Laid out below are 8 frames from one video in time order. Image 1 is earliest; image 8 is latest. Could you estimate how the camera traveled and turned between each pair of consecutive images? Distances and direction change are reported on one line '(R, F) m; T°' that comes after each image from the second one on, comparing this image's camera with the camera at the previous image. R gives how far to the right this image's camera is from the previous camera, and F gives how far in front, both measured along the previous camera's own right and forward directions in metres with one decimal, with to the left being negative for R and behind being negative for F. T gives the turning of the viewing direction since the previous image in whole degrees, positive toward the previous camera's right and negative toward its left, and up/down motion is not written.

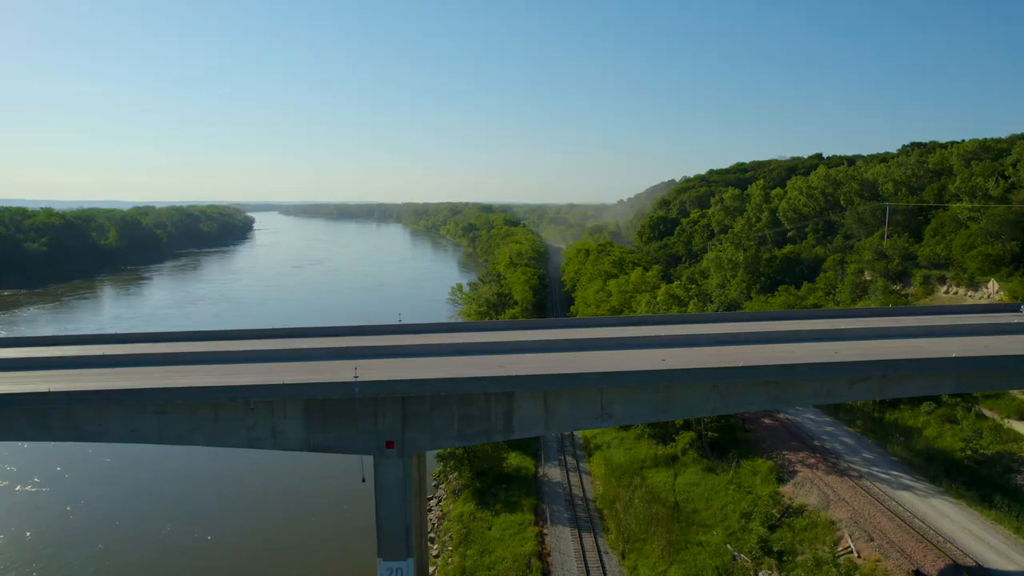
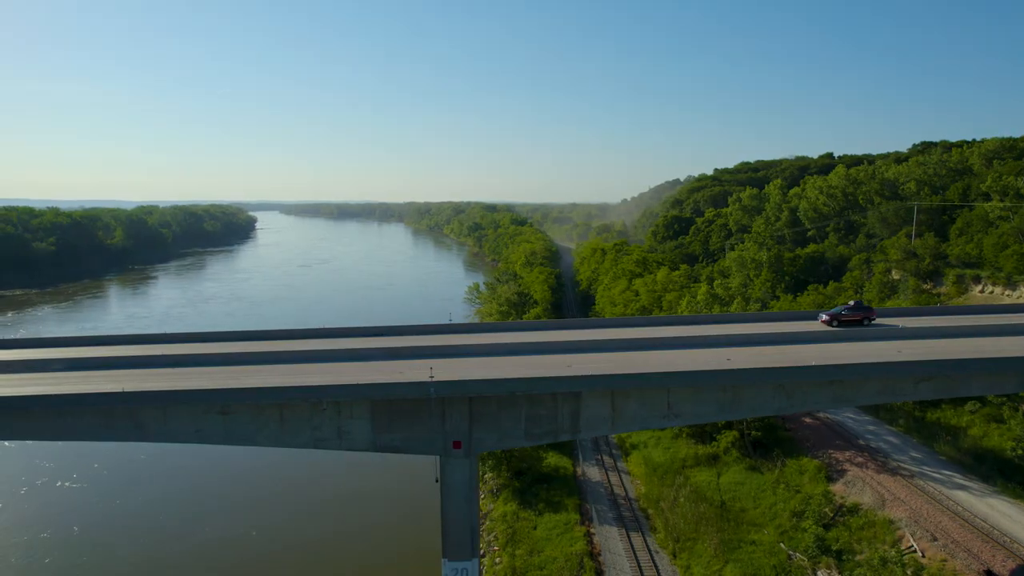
(-1.4, 0.0) m; 0°
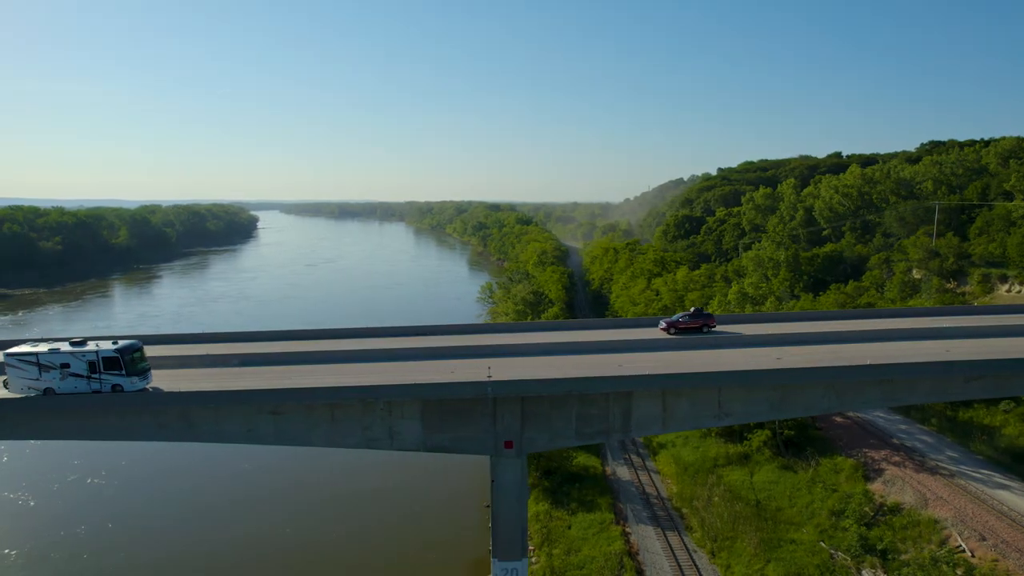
(-1.1, 0.0) m; 0°
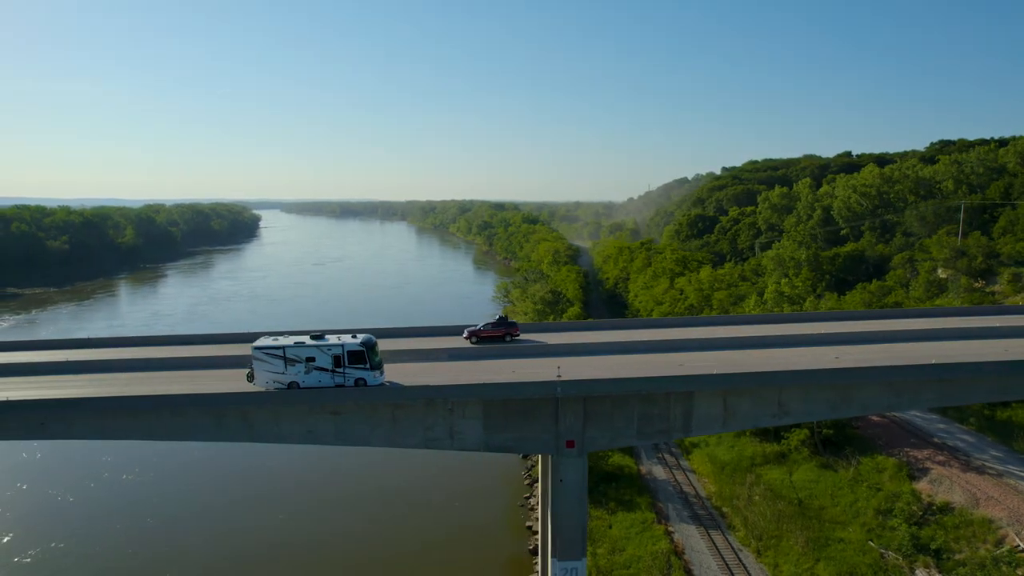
(-1.3, 0.0) m; 0°
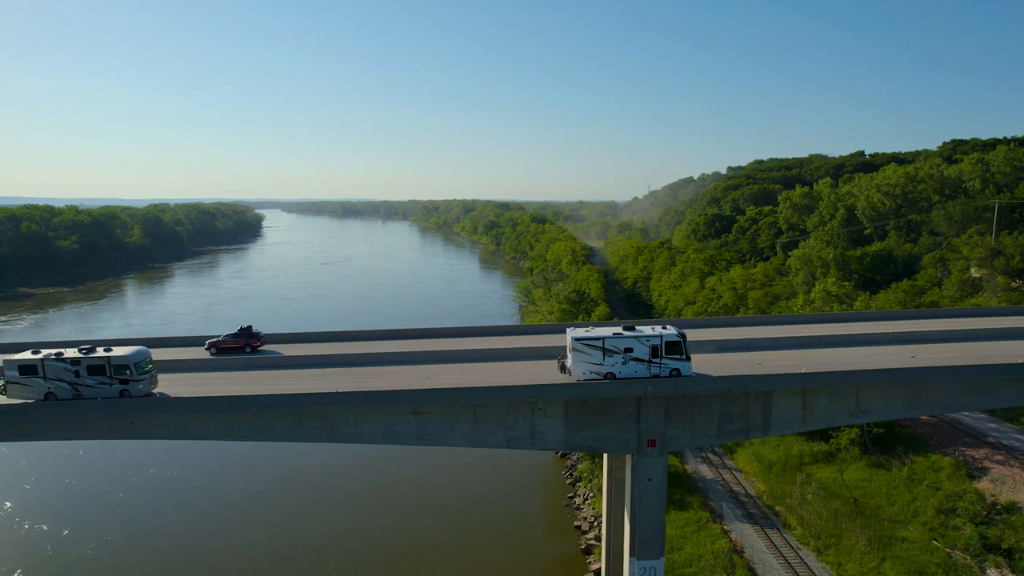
(-1.7, 0.0) m; 0°
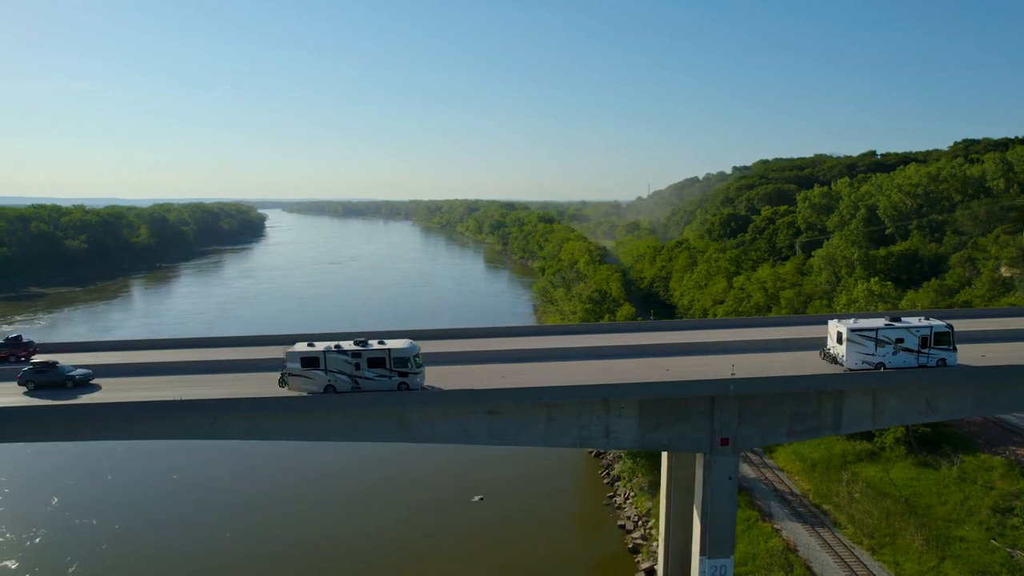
(-1.5, 0.0) m; 0°
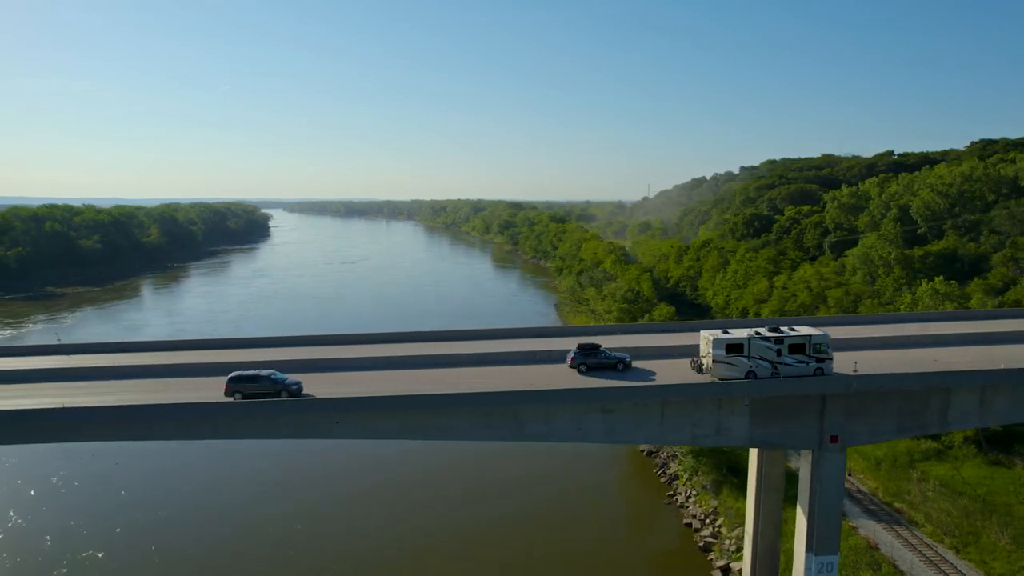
(-2.4, 0.0) m; 0°
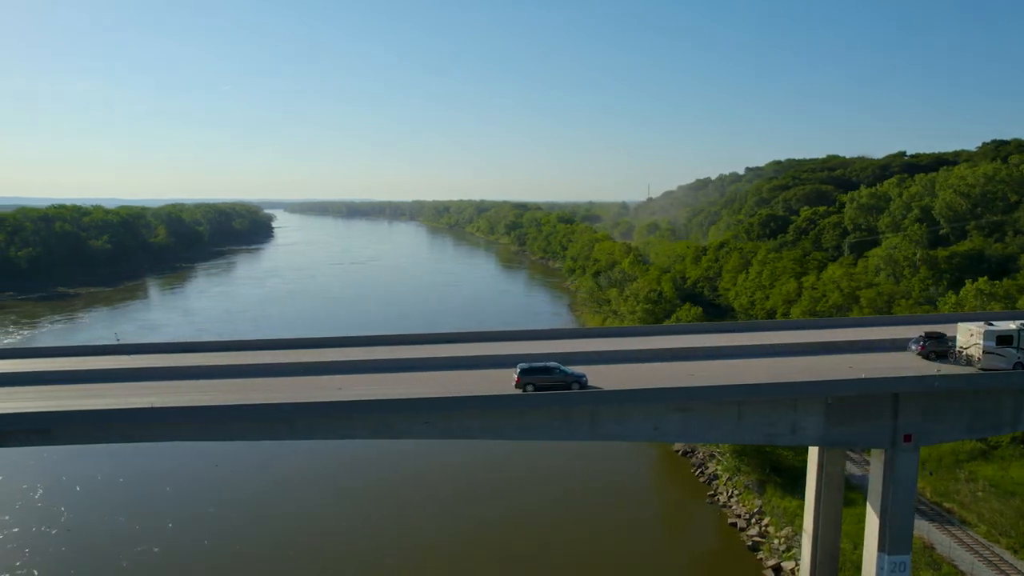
(-1.6, -0.1) m; 0°
